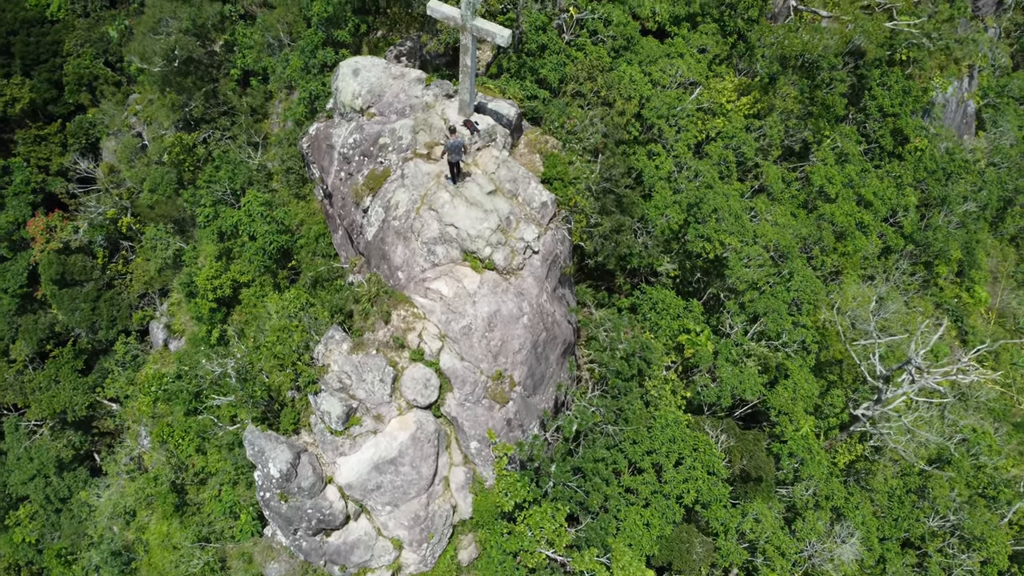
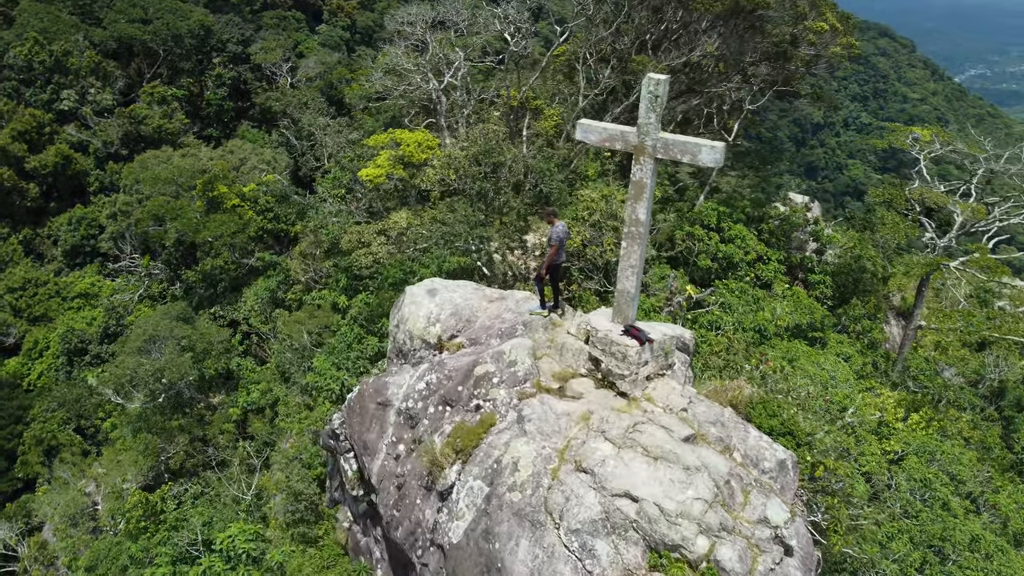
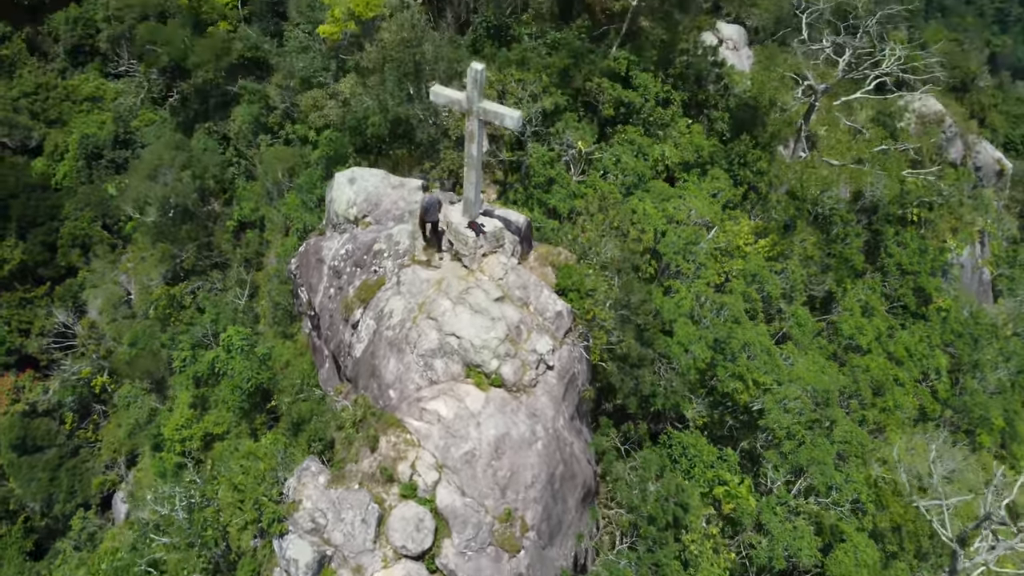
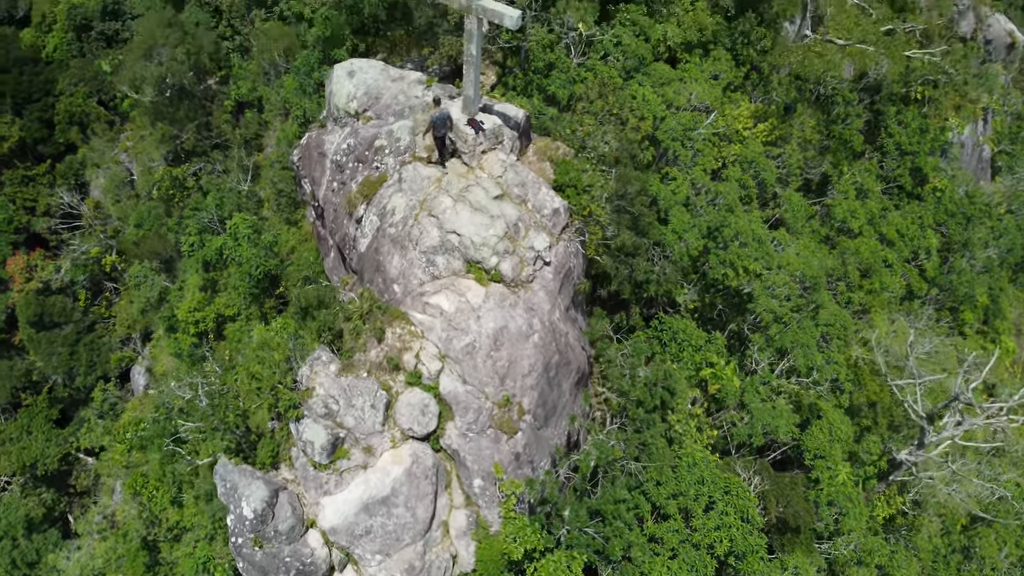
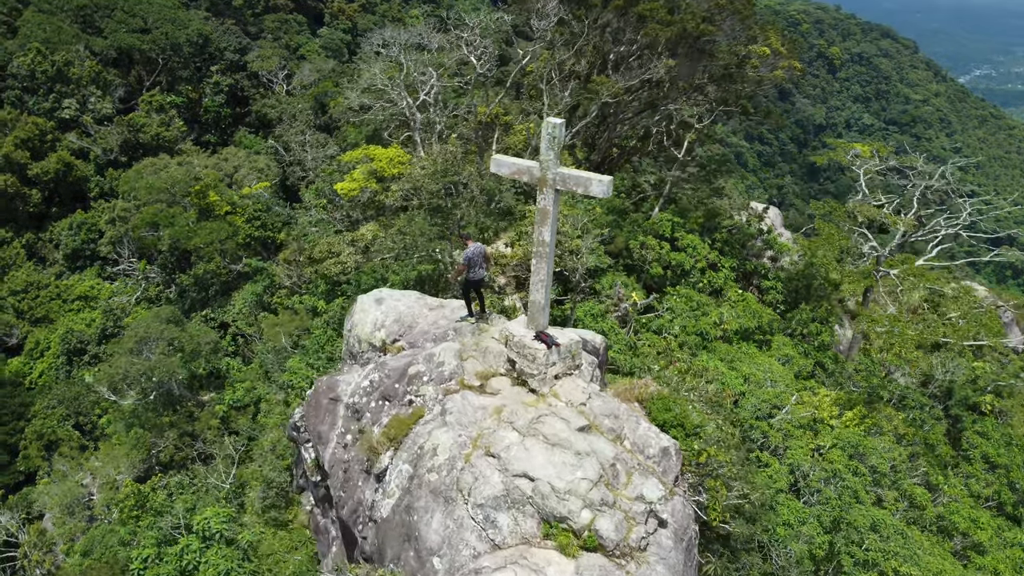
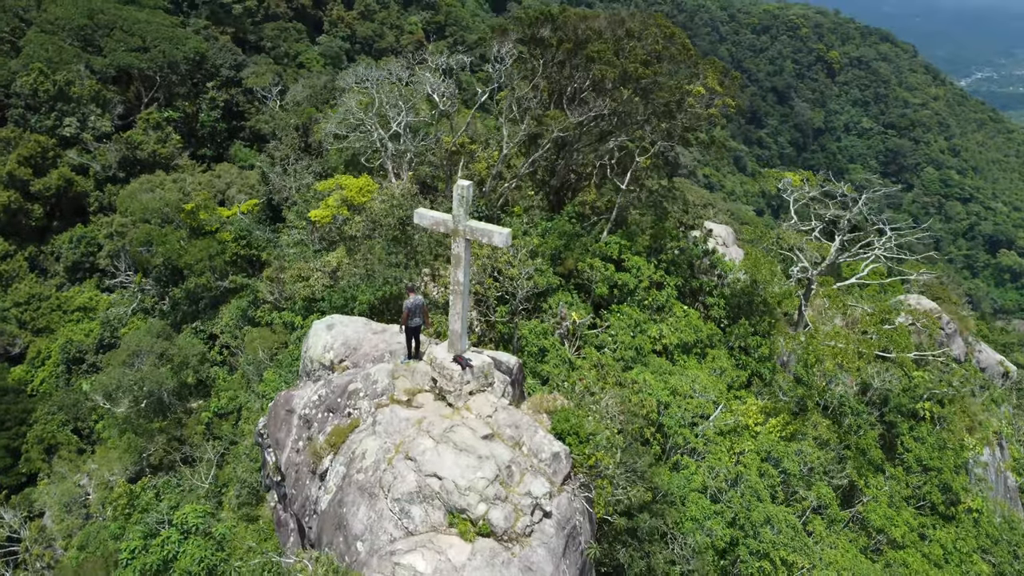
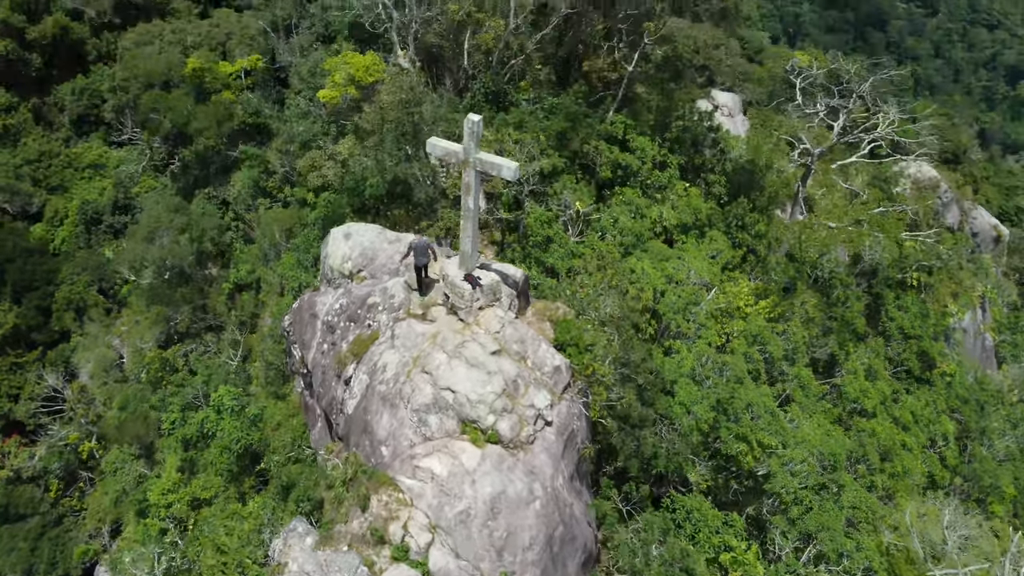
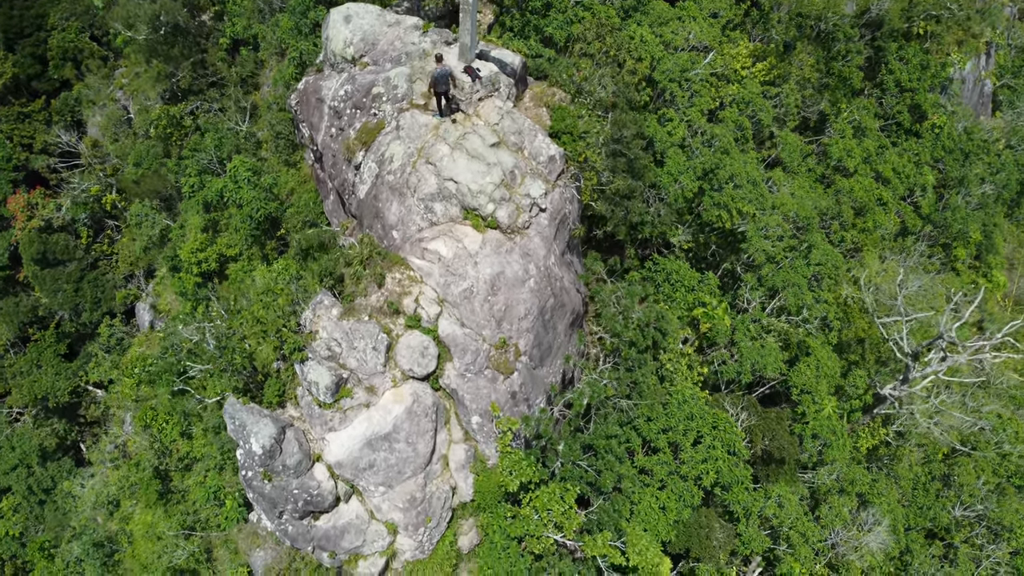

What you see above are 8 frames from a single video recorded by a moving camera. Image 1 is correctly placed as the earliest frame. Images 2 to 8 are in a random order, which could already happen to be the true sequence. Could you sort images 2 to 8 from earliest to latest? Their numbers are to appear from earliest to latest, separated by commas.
8, 4, 3, 7, 6, 5, 2
